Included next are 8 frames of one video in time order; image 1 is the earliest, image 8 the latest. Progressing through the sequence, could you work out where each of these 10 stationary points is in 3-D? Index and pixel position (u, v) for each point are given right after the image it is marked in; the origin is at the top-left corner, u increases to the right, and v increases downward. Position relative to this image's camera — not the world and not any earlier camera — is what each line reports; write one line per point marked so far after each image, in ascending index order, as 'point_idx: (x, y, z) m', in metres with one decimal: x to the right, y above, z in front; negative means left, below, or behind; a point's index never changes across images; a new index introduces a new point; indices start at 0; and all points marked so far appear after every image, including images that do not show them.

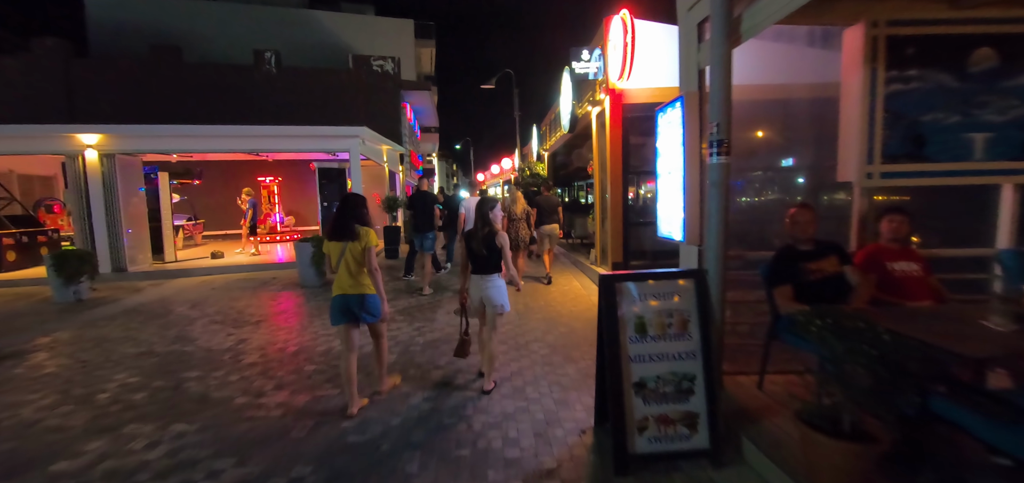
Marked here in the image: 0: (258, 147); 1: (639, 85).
0: (-6.6, +2.5, +10.5) m
1: (+2.1, +2.6, +6.7) m
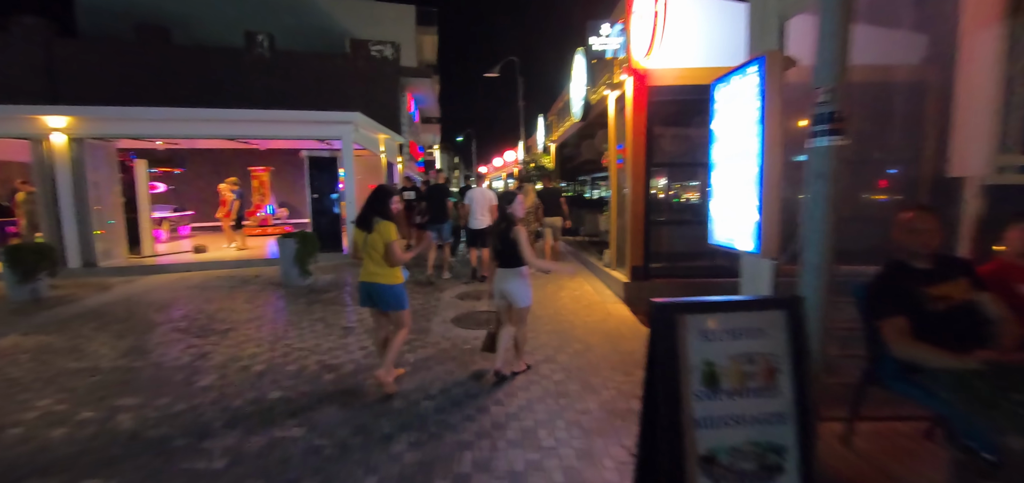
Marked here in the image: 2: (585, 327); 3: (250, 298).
0: (-6.4, +2.6, +9.7) m
1: (+2.2, +2.6, +5.9) m
2: (+1.0, -1.1, +5.2) m
3: (-4.6, -1.0, +7.0) m
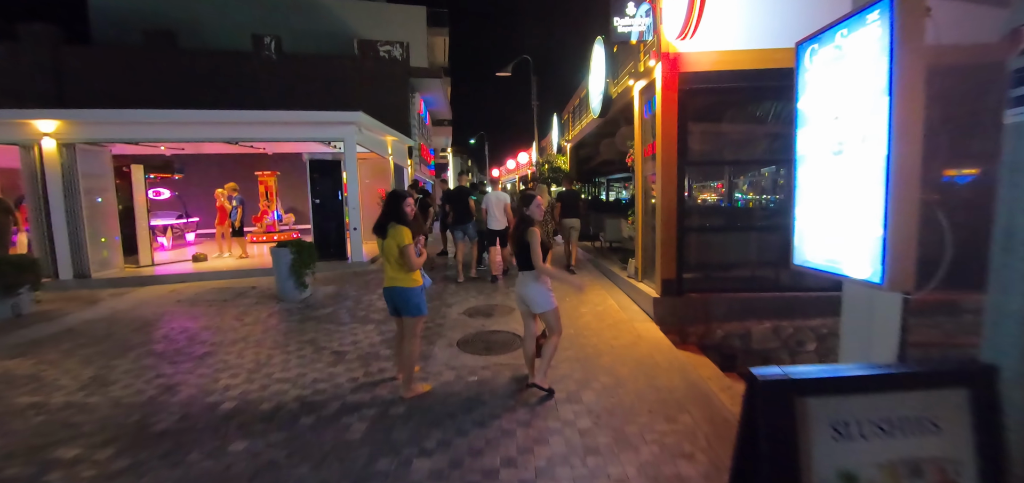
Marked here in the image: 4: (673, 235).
0: (-6.2, +2.4, +9.2) m
1: (+2.4, +2.5, +5.1) m
2: (+1.1, -1.2, +4.5) m
3: (-4.4, -1.2, +6.5) m
4: (+2.1, +0.1, +5.2) m
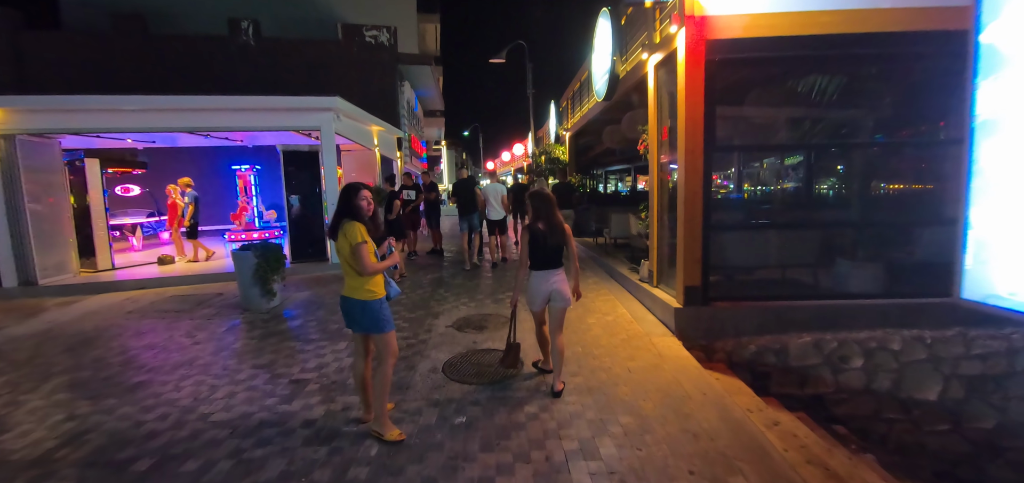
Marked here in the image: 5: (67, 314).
0: (-6.3, +2.4, +8.3) m
1: (+2.3, +2.5, +4.3) m
2: (+1.1, -1.3, +3.7) m
3: (-4.4, -1.2, +5.6) m
4: (+2.1, +0.1, +4.4) m
5: (-7.1, -1.2, +6.5) m
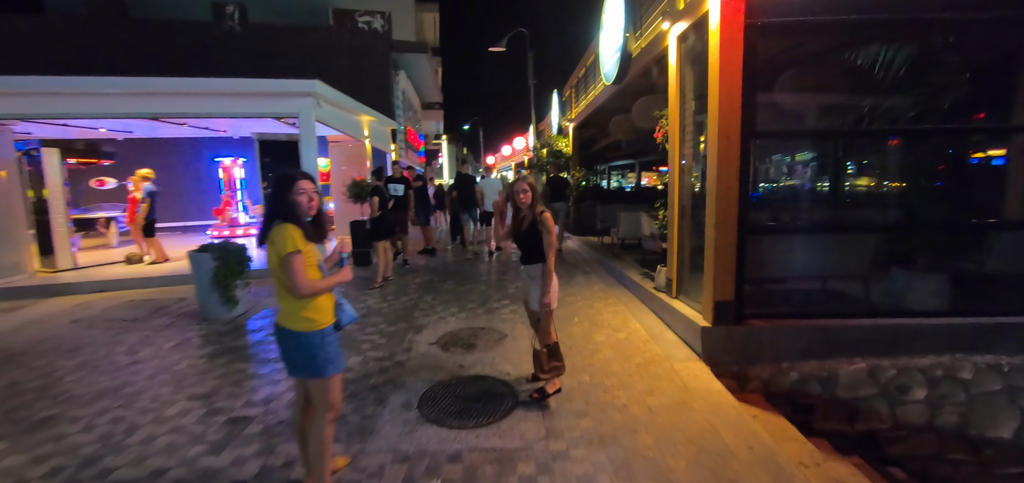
0: (-6.3, +2.4, +7.5) m
1: (+2.3, +2.4, +3.5) m
2: (+1.0, -1.3, +2.9) m
3: (-4.5, -1.2, +4.9) m
4: (+2.0, 0.0, +3.7) m
5: (-7.2, -1.1, +5.7) m
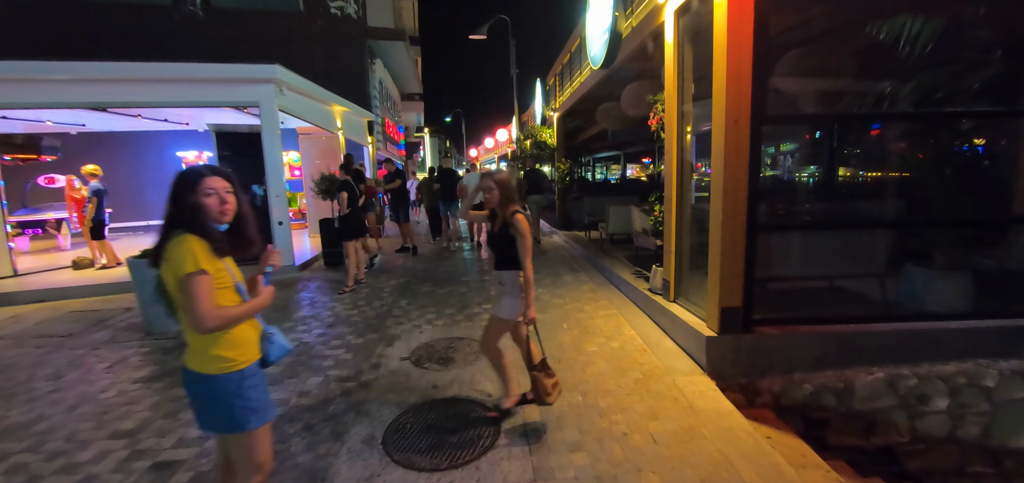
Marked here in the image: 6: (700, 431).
0: (-6.6, +2.4, +6.8) m
1: (+2.1, +2.4, +3.0) m
2: (+0.9, -1.3, +2.5) m
3: (-4.7, -1.3, +4.3) m
4: (+1.9, 0.0, +3.2) m
5: (-7.4, -1.2, +5.0) m
6: (+1.3, -1.3, +2.7) m
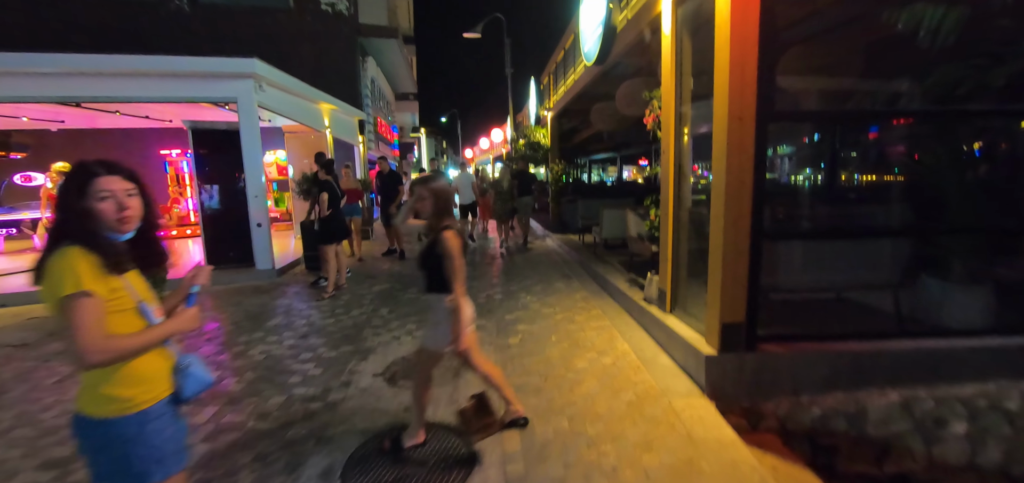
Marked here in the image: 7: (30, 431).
0: (-6.8, +2.3, +6.4) m
1: (+2.0, +2.3, +2.7) m
2: (+0.8, -1.4, +2.2) m
3: (-4.8, -1.3, +3.9) m
4: (+1.7, 0.0, +3.0) m
5: (-7.5, -1.3, +4.6) m
6: (+1.1, -1.3, +2.4) m
7: (-3.7, -1.4, +3.1) m
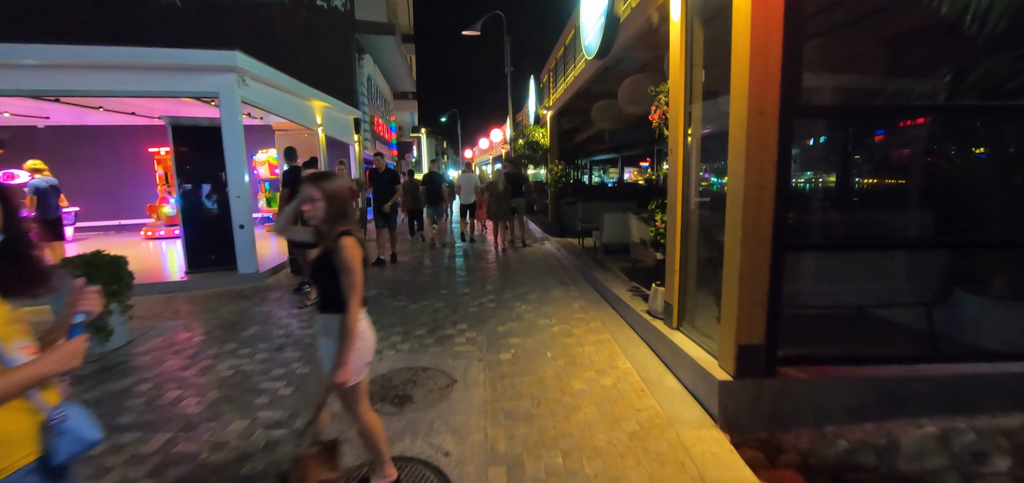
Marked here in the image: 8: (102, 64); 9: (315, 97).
0: (-6.8, +2.3, +6.1) m
1: (+1.9, +2.3, +2.4) m
2: (+0.7, -1.5, +1.8) m
3: (-4.9, -1.3, +3.6) m
4: (+1.7, -0.1, +2.6) m
5: (-7.6, -1.3, +4.3) m
6: (+1.0, -1.4, +2.1) m
7: (-3.7, -1.5, +2.7) m
8: (-6.3, +2.7, +6.0) m
9: (-4.6, +3.4, +9.3) m
